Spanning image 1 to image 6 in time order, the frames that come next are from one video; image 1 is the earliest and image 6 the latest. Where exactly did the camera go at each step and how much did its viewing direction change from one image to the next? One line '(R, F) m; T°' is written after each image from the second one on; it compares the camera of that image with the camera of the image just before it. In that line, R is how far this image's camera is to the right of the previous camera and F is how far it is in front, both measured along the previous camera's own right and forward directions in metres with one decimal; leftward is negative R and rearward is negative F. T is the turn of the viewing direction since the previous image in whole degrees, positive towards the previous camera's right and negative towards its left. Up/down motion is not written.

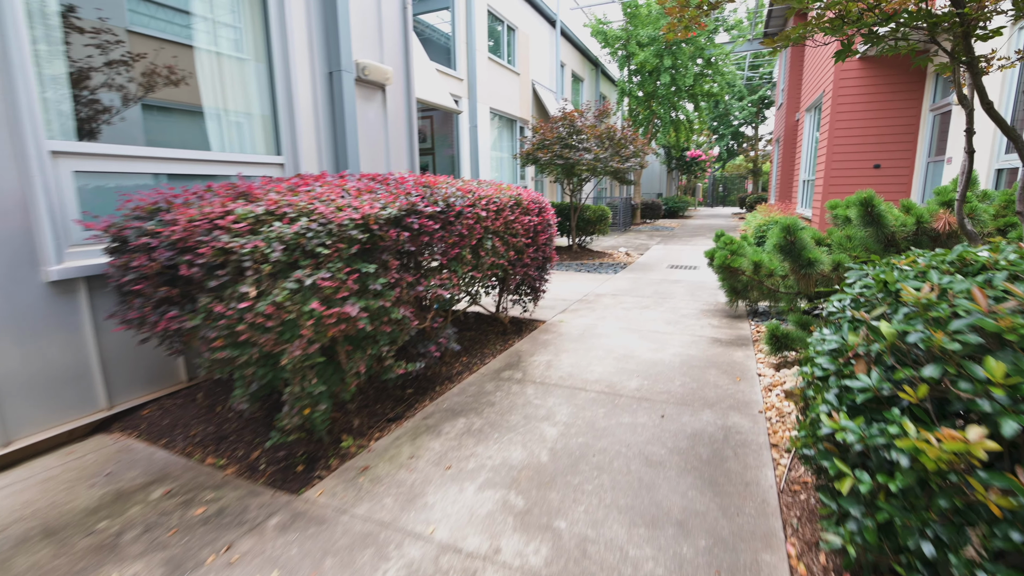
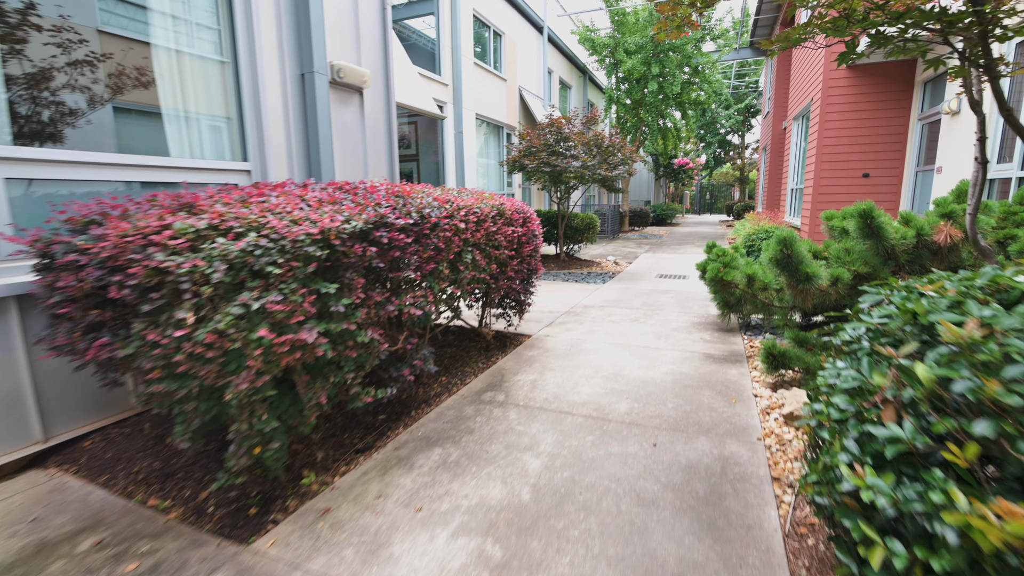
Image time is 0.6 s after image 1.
(+0.1, +0.2) m; +1°
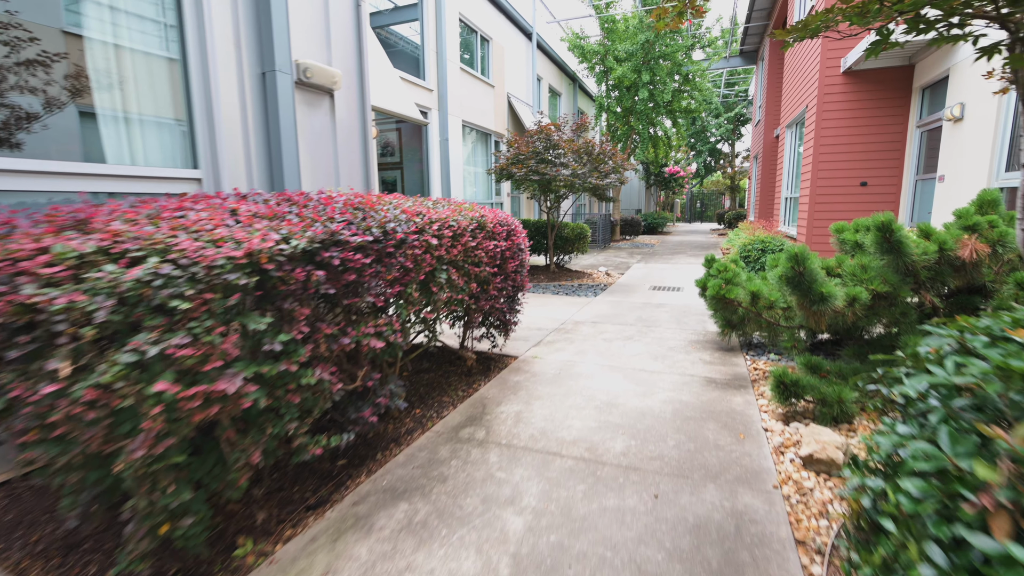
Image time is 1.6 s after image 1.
(+0.1, +0.4) m; +1°
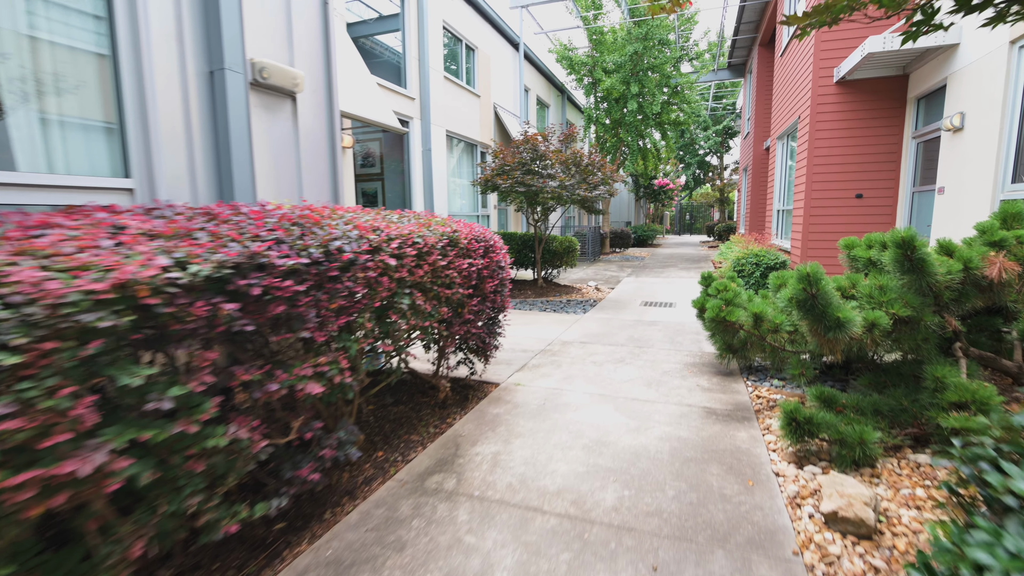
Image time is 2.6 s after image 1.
(+0.1, +0.4) m; +1°
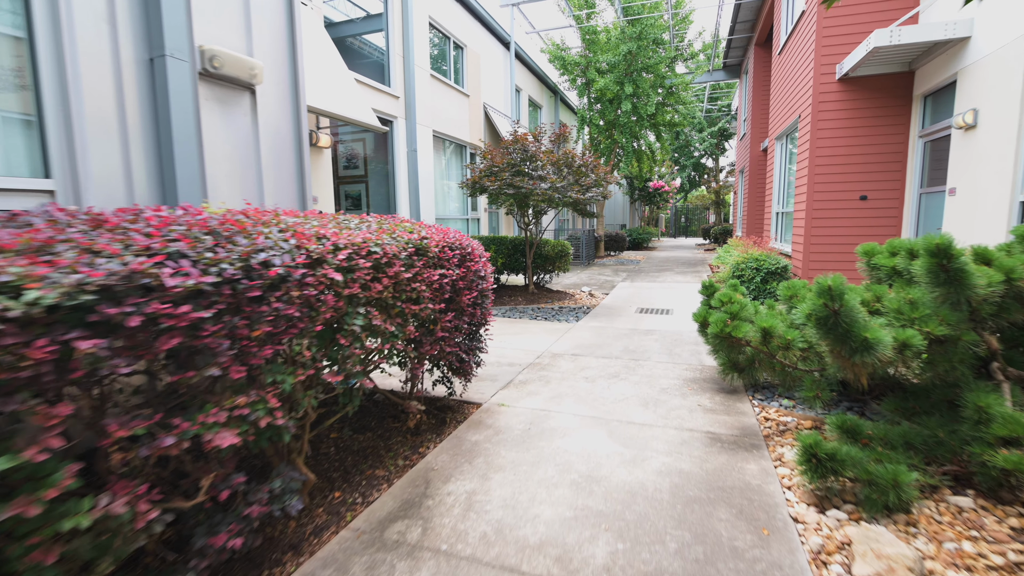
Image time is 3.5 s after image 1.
(+0.1, +0.4) m; +1°
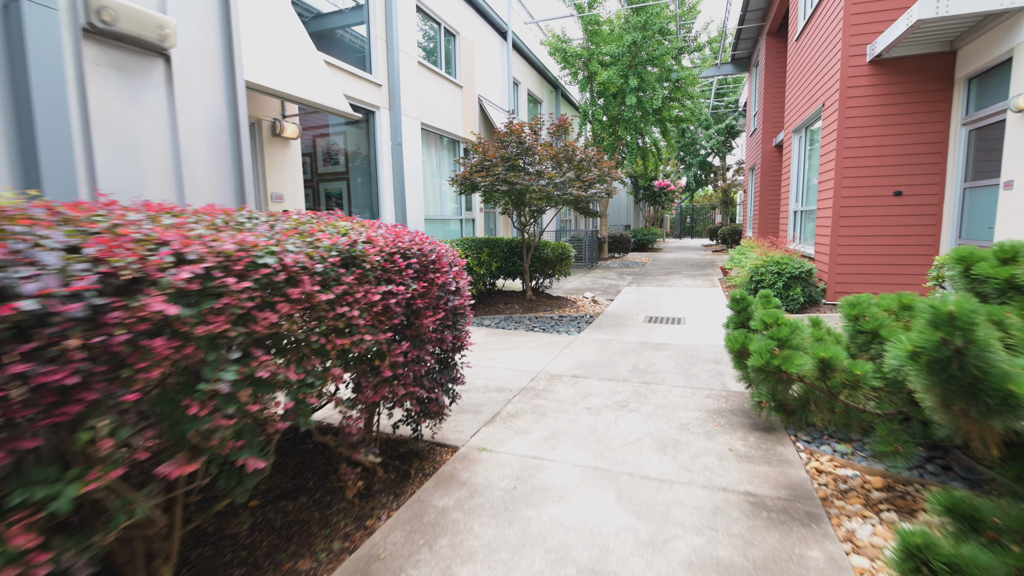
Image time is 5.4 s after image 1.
(+0.1, +0.7) m; 0°
